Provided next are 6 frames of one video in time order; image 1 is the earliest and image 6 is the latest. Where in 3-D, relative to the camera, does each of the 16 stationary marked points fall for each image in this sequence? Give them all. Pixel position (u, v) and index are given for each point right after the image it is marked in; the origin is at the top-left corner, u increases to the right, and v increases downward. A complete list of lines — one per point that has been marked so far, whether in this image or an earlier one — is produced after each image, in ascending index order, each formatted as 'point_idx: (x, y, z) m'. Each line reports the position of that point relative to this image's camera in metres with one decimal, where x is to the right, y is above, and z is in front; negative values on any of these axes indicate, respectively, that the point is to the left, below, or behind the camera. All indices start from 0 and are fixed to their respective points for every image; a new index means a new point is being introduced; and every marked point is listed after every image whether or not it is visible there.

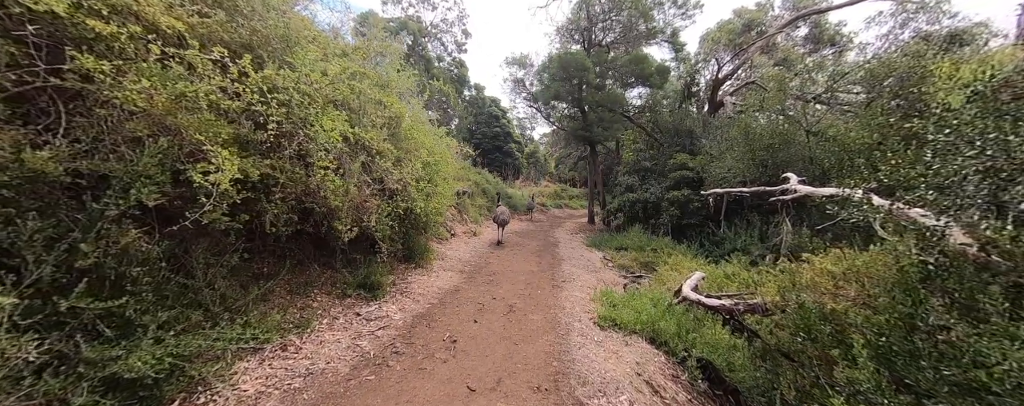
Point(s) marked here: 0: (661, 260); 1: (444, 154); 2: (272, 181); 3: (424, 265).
0: (+4.2, -1.6, +9.6) m
1: (-1.6, +1.2, +8.1) m
2: (-2.5, +0.2, +3.4) m
3: (-1.8, -1.3, +7.1) m
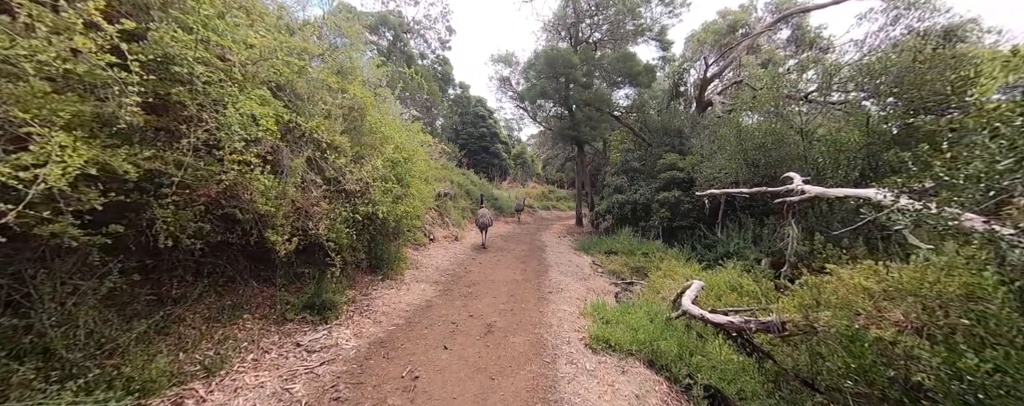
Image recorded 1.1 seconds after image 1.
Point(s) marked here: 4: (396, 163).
0: (+3.8, -1.7, +9.0) m
1: (-2.0, +1.1, +7.3) m
2: (-2.7, +0.2, +2.6) m
3: (-2.2, -1.3, +6.3) m
4: (-2.2, +0.7, +6.1) m
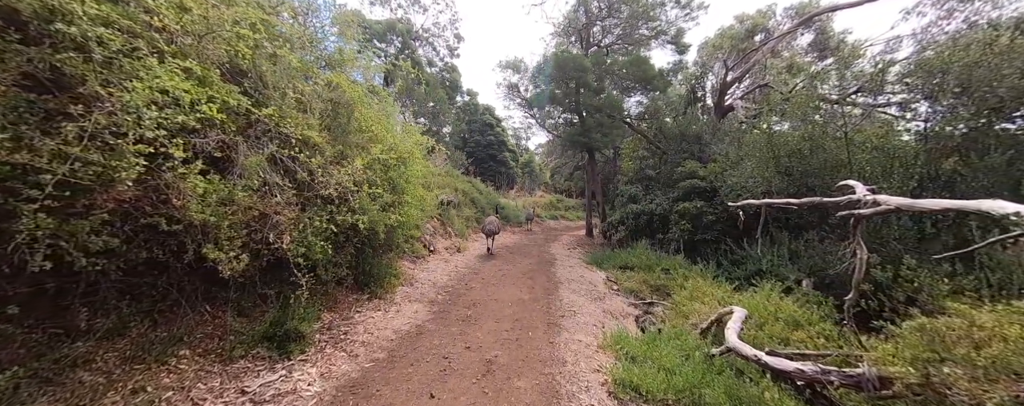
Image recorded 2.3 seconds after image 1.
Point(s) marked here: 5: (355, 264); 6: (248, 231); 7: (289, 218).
0: (+3.9, -1.9, +8.1) m
1: (-1.9, +1.0, +6.6) m
2: (-2.7, +0.2, +1.9) m
3: (-2.1, -1.5, +5.5) m
4: (-2.1, +0.6, +5.4) m
5: (-2.5, -0.9, +5.3) m
6: (-2.5, -0.3, +3.1) m
7: (-2.3, -0.1, +3.4) m
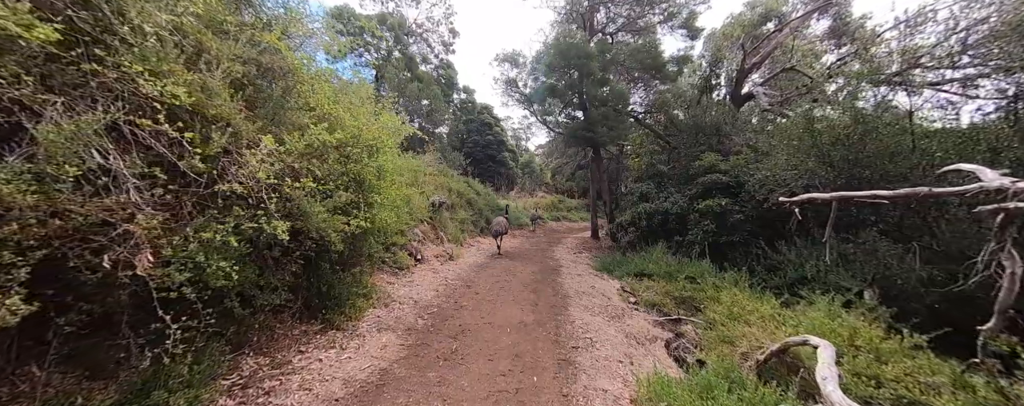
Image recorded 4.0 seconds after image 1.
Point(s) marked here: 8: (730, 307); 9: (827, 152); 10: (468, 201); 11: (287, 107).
0: (+3.9, -1.9, +6.9) m
1: (-1.9, +1.0, +5.4) m
2: (-2.7, +0.1, +0.7) m
3: (-2.1, -1.5, +4.3) m
4: (-2.1, +0.6, +4.1) m
5: (-2.5, -1.0, +4.0) m
6: (-2.5, -0.3, +1.9) m
7: (-2.3, -0.2, +2.2) m
8: (+3.9, -1.8, +6.0) m
9: (+6.9, +1.1, +7.4) m
10: (-1.8, +0.1, +14.2) m
11: (-2.4, +1.0, +3.5) m
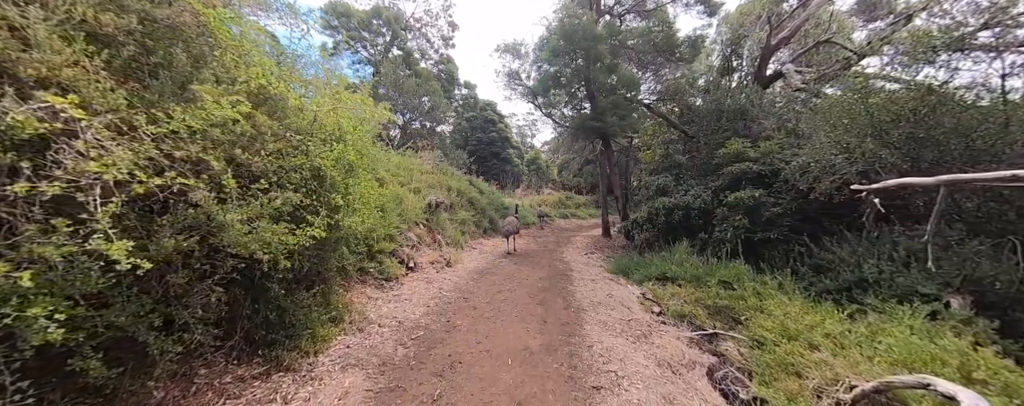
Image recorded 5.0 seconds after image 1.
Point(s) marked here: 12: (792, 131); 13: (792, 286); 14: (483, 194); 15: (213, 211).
0: (+4.0, -1.7, +5.8) m
1: (-2.0, +0.9, +4.4) m
2: (-2.8, +0.1, -0.3) m
3: (-2.1, -1.5, +3.3) m
4: (-2.1, +0.6, +3.2) m
5: (-2.5, -1.0, +3.1) m
6: (-2.6, -0.3, +1.0) m
7: (-2.4, -0.2, +1.2) m
8: (+3.9, -1.7, +4.9) m
9: (+6.9, +1.3, +6.2) m
10: (-1.6, +0.1, +13.2) m
11: (-2.4, +1.0, +2.6) m
12: (+7.5, +1.9, +9.1) m
13: (+5.2, -1.6, +6.3) m
14: (-1.3, +0.4, +15.3) m
15: (-2.1, -0.1, +2.4) m
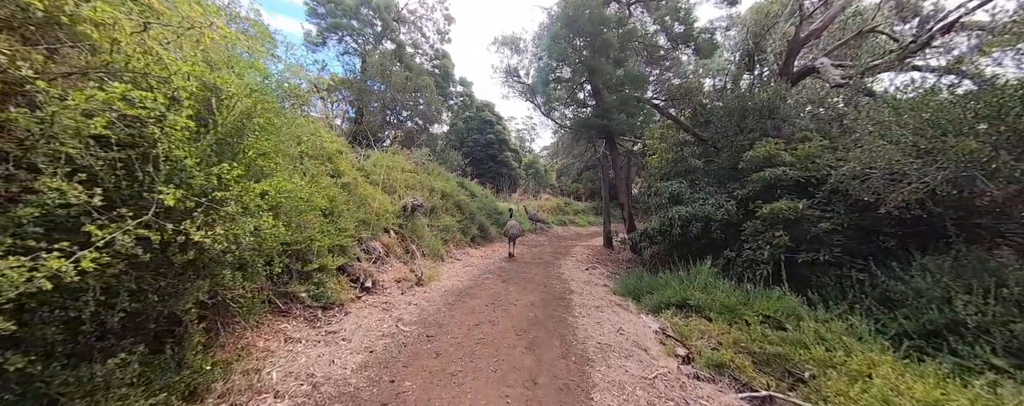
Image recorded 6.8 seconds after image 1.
0: (+3.7, -1.9, +4.2) m
1: (-2.1, +0.9, +2.9) m
2: (-3.0, +0.2, -1.8) m
3: (-2.3, -1.5, +1.7) m
4: (-2.3, +0.6, +1.6) m
5: (-2.7, -1.0, +1.5) m
6: (-2.8, -0.3, -0.6) m
7: (-2.6, -0.2, -0.3) m
8: (+3.7, -1.9, +3.4) m
9: (+6.7, +1.1, +4.7) m
10: (-1.9, 0.0, +11.7) m
11: (-2.6, +1.0, +1.0) m
12: (+7.3, +1.6, +7.6) m
13: (+5.0, -1.8, +4.8) m
14: (-1.6, +0.3, +13.8) m
15: (-2.3, 0.0, +0.8) m
